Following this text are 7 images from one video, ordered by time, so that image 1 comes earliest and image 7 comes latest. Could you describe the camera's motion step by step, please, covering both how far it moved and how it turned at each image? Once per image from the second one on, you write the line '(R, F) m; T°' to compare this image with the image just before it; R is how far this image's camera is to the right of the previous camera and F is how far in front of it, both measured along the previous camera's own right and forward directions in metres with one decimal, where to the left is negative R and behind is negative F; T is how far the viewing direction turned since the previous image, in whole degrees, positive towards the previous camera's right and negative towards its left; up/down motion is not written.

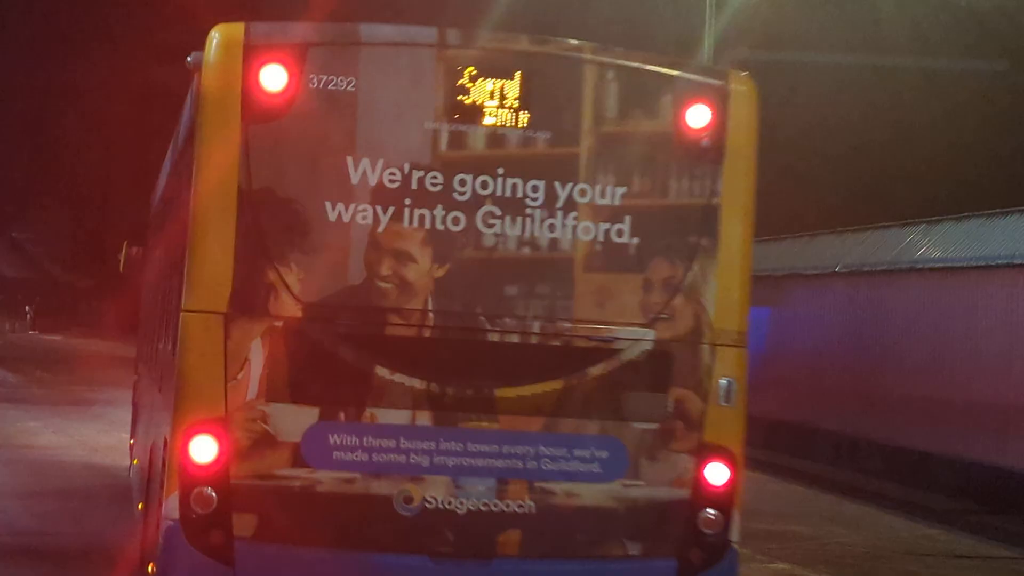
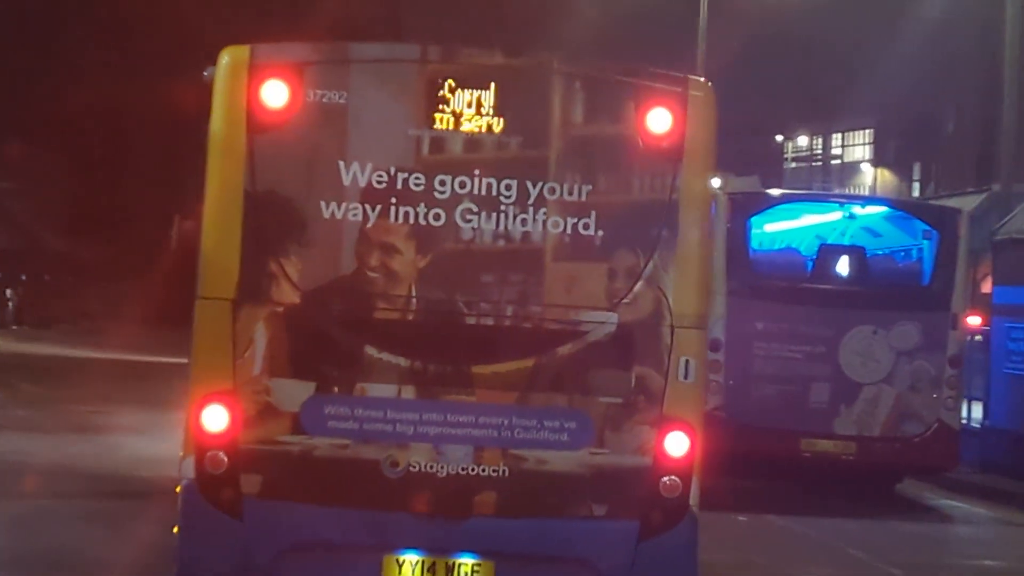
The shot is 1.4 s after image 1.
(+0.2, -0.6) m; -1°
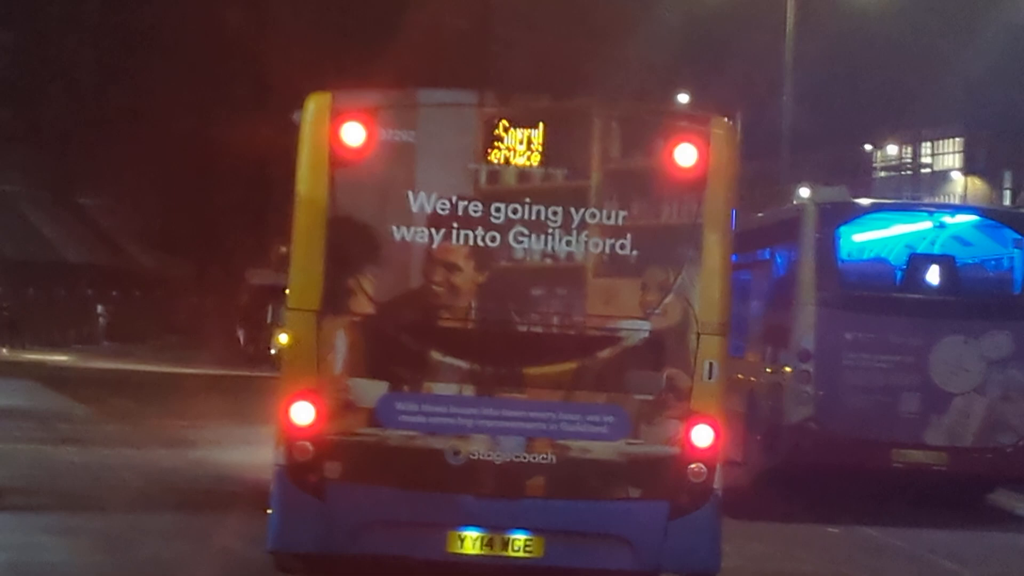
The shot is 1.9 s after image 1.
(+0.1, -0.8) m; -3°
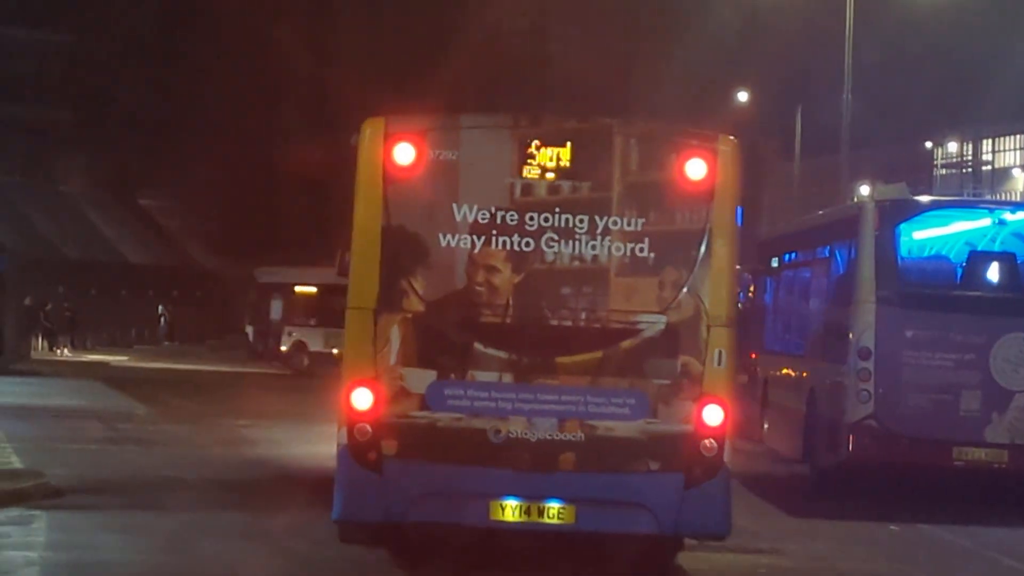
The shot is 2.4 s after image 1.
(+0.1, -0.9) m; -2°
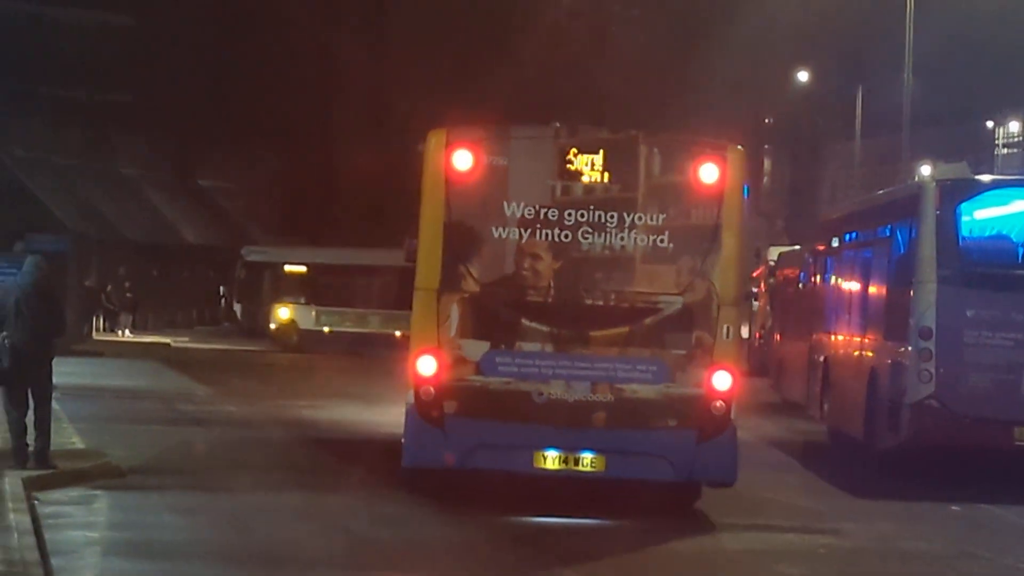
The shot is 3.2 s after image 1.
(+0.1, -1.4) m; -2°
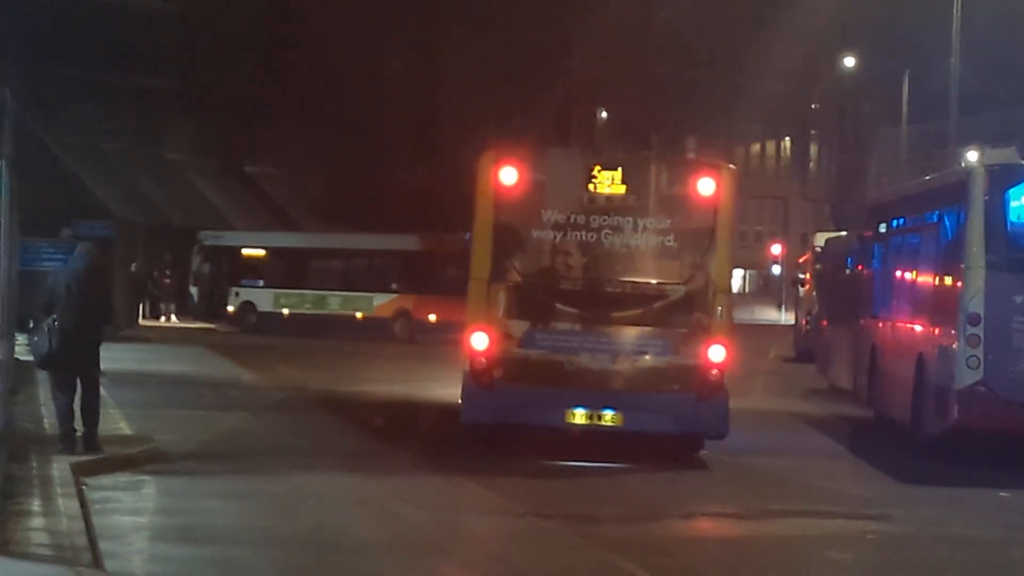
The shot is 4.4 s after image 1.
(+0.1, -2.1) m; -1°
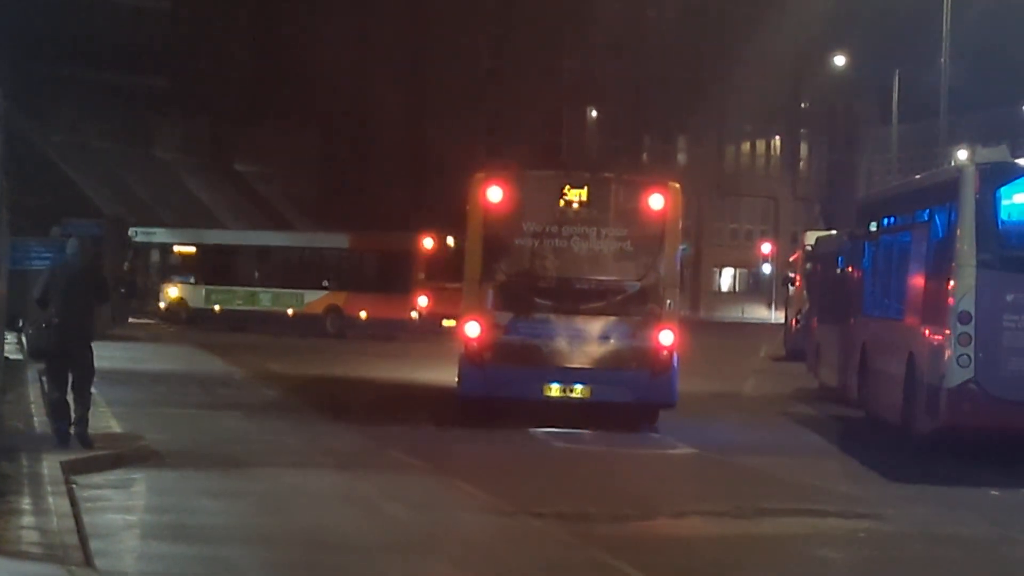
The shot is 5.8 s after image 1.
(0.0, -2.4) m; 0°
